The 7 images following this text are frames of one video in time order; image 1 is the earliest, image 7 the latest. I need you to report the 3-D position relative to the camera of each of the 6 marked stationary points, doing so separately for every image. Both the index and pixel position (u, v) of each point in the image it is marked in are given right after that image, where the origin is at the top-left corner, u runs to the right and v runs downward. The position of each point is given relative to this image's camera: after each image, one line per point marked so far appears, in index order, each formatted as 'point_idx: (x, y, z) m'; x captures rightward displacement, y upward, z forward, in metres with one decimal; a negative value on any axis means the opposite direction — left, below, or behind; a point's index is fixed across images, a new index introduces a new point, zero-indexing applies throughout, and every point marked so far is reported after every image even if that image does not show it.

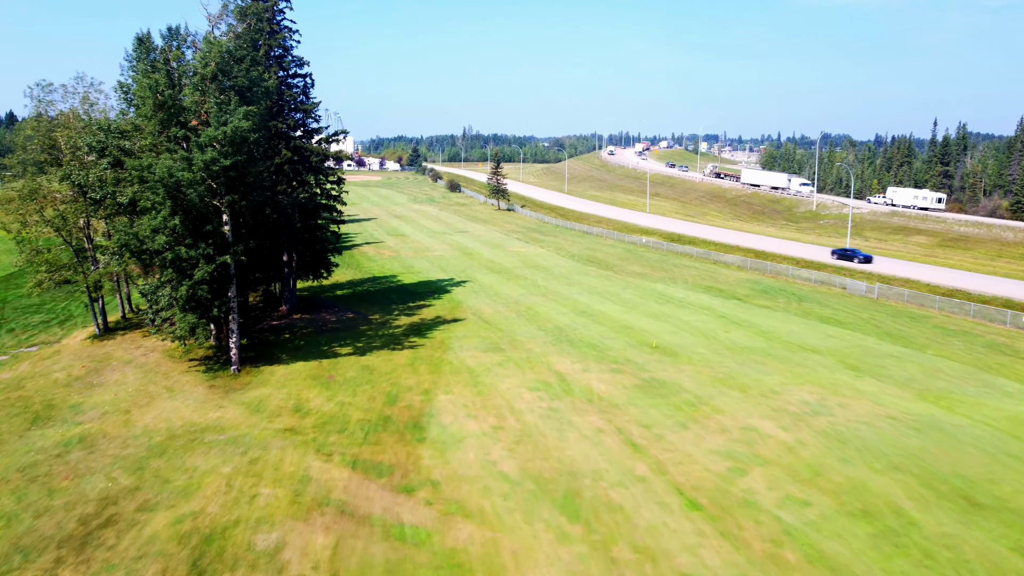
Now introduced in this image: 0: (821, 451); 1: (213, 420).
0: (+8.2, -4.3, +18.4) m
1: (-8.5, -3.7, +19.7) m
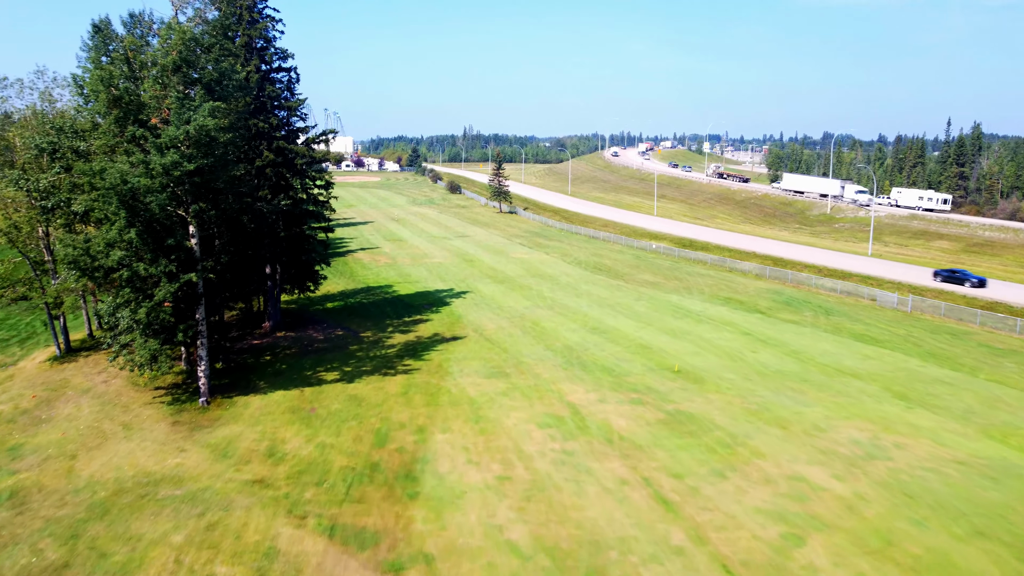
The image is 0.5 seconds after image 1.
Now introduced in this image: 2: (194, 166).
0: (+8.4, -4.9, +15.6) m
1: (-8.3, -4.4, +16.9) m
2: (-8.7, +3.4, +19.2) m
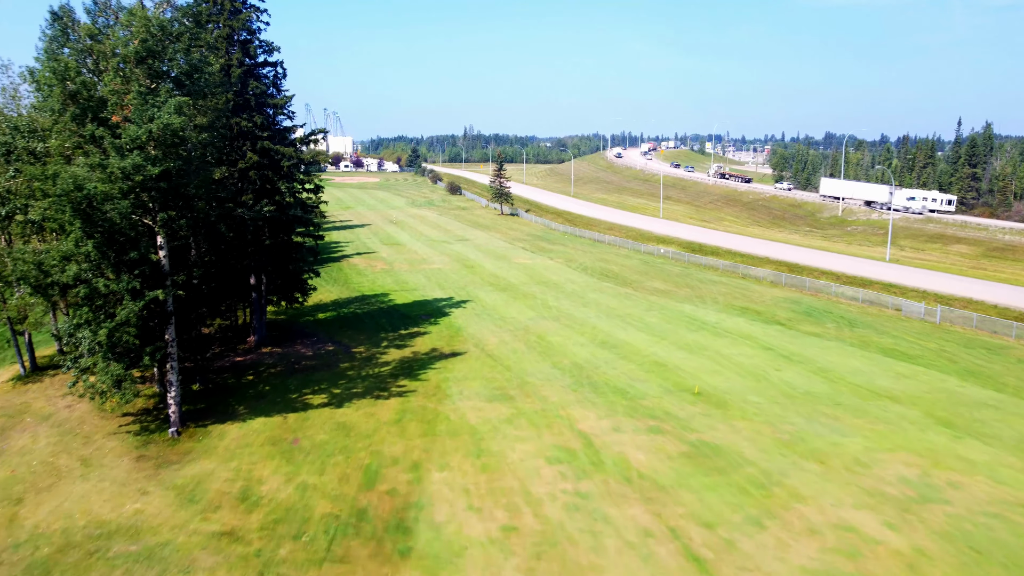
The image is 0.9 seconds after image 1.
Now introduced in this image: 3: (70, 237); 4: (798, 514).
0: (+8.5, -5.4, +13.4) m
1: (-8.1, -4.8, +14.8) m
2: (-8.6, +2.9, +17.0) m
3: (-10.4, +1.2, +16.5) m
4: (+6.3, -5.0, +15.3) m
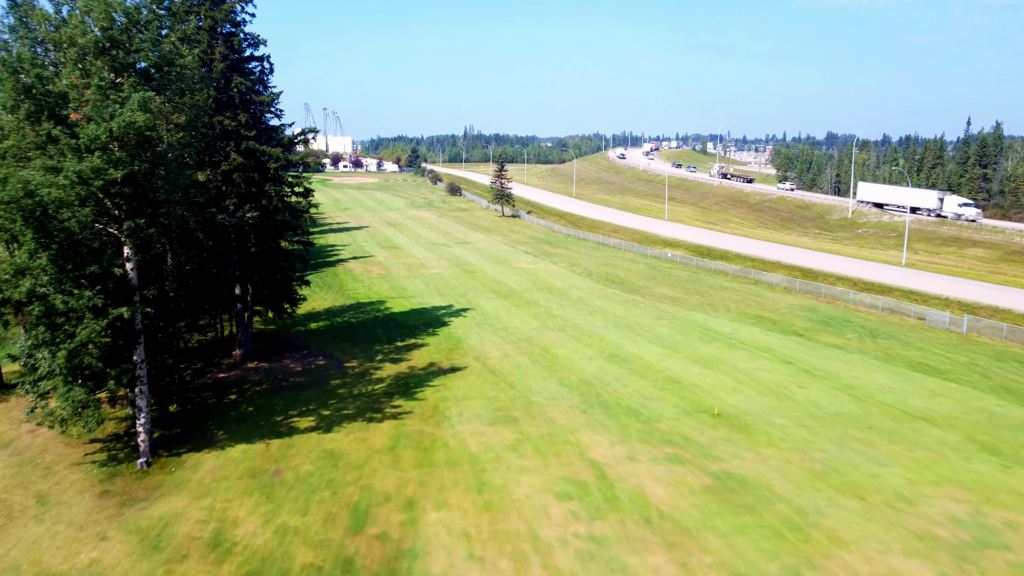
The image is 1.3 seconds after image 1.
0: (+8.6, -5.8, +11.7) m
1: (-8.0, -5.2, +13.0) m
2: (-8.4, +2.5, +15.2) m
3: (-10.3, +0.8, +14.7) m
4: (+6.4, -5.3, +13.5) m
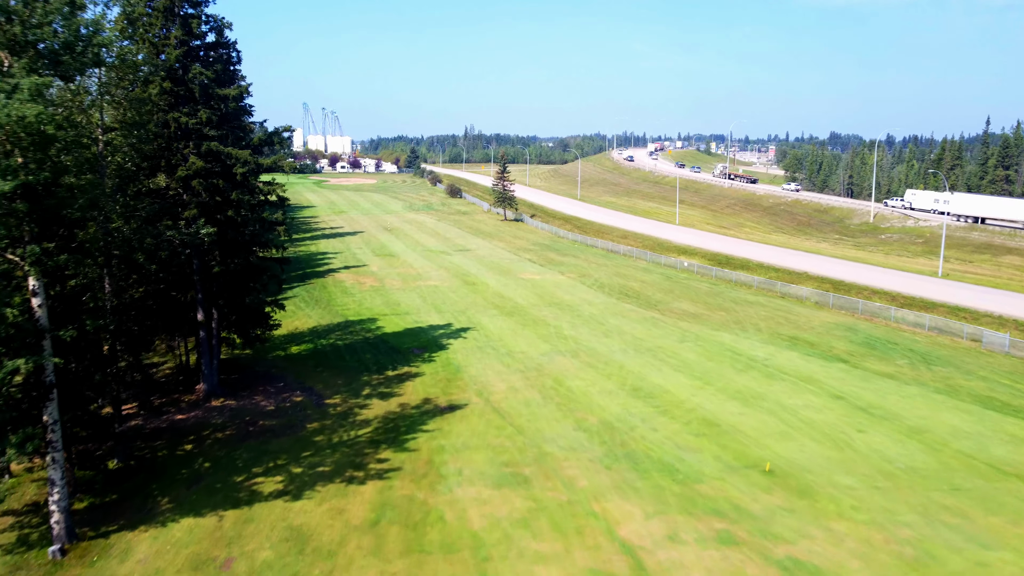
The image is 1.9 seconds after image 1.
0: (+8.9, -6.6, +8.1) m
1: (-7.8, -6.0, +9.4) m
2: (-8.2, +1.7, +11.7) m
3: (-10.1, +0.1, +11.1) m
4: (+6.6, -6.1, +10.0) m
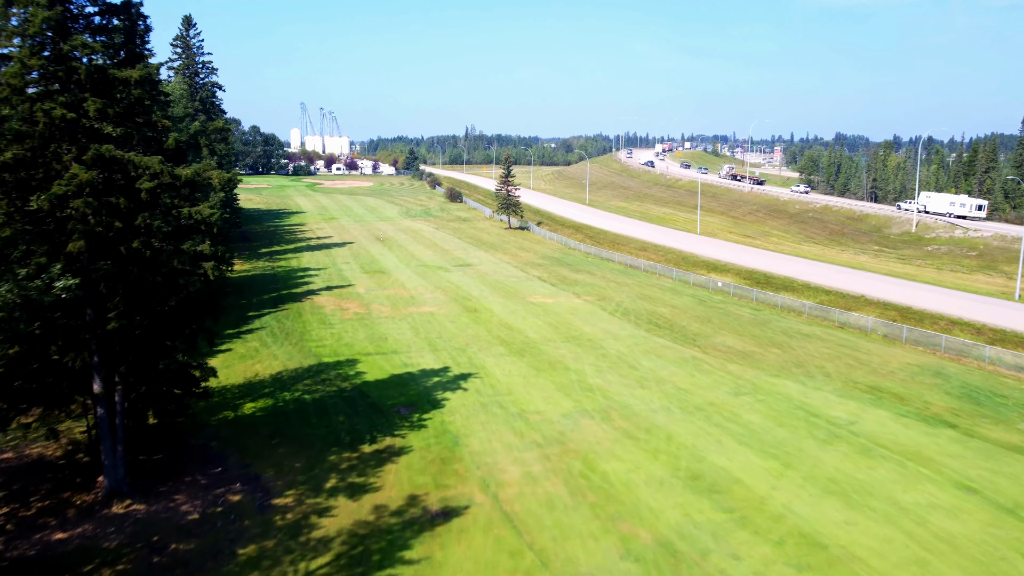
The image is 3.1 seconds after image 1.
0: (+9.3, -7.9, +2.0) m
1: (-7.4, -7.3, +3.3) m
2: (-7.8, +0.4, +5.6) m
3: (-9.7, -1.3, +5.1) m
4: (+7.0, -7.4, +3.9) m
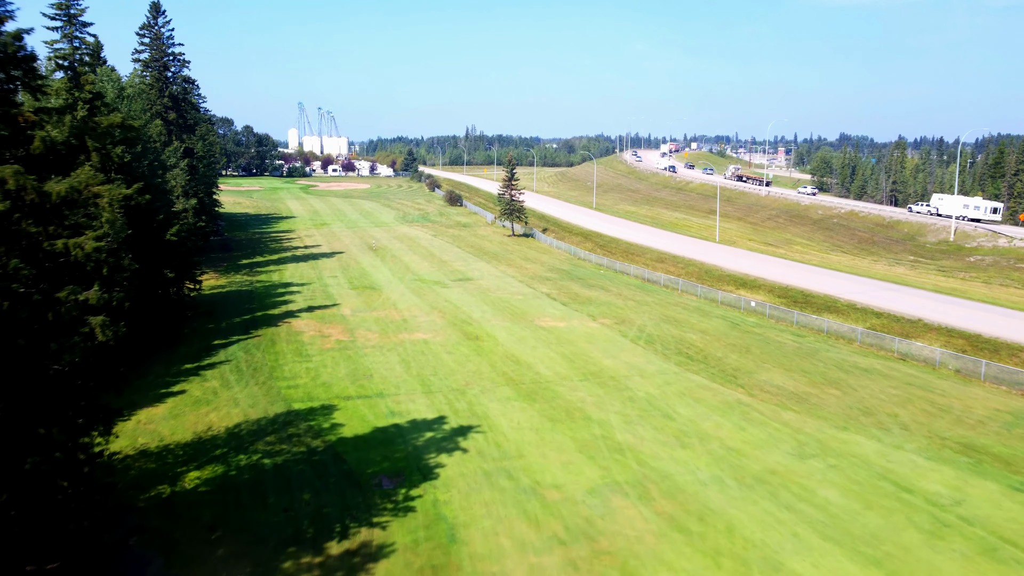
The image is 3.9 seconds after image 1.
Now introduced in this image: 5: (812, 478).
0: (+9.5, -8.9, -2.7) m
1: (-7.1, -8.3, -1.3) m
2: (-7.5, -0.6, +1.0) m
3: (-9.4, -2.3, +0.4) m
4: (+7.3, -8.5, -0.8) m
5: (+7.7, -4.8, +18.1) m
